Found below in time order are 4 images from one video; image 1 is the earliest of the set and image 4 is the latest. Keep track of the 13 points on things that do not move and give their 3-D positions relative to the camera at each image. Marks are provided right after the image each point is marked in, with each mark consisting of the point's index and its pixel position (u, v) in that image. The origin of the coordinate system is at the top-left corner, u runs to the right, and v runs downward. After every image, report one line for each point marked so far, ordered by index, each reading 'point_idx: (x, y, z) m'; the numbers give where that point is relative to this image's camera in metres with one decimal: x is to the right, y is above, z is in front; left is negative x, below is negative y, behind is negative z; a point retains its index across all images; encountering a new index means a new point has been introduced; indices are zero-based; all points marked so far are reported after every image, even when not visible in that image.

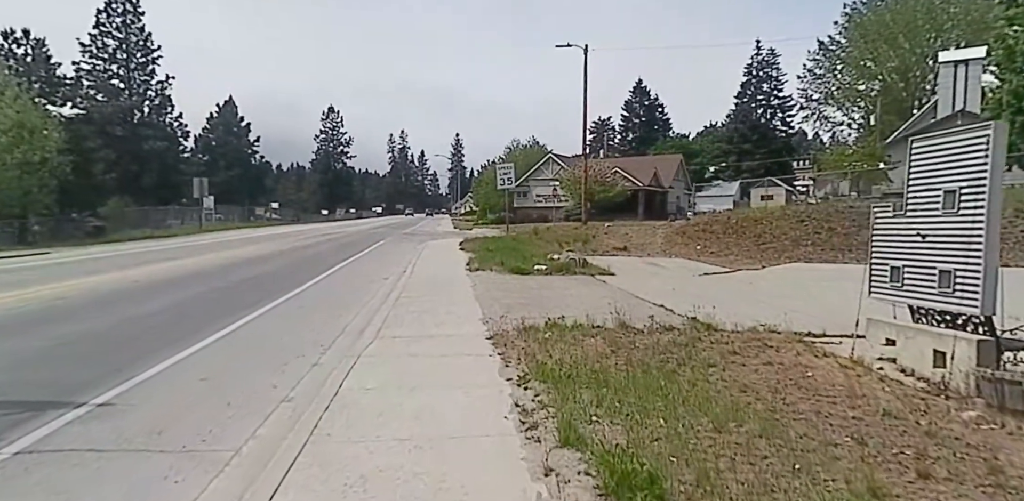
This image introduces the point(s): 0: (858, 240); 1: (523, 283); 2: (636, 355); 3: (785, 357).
0: (+12.1, +0.3, +19.2) m
1: (+0.3, -0.8, +13.0) m
2: (+1.4, -1.1, +6.1) m
3: (+3.1, -1.2, +6.3) m
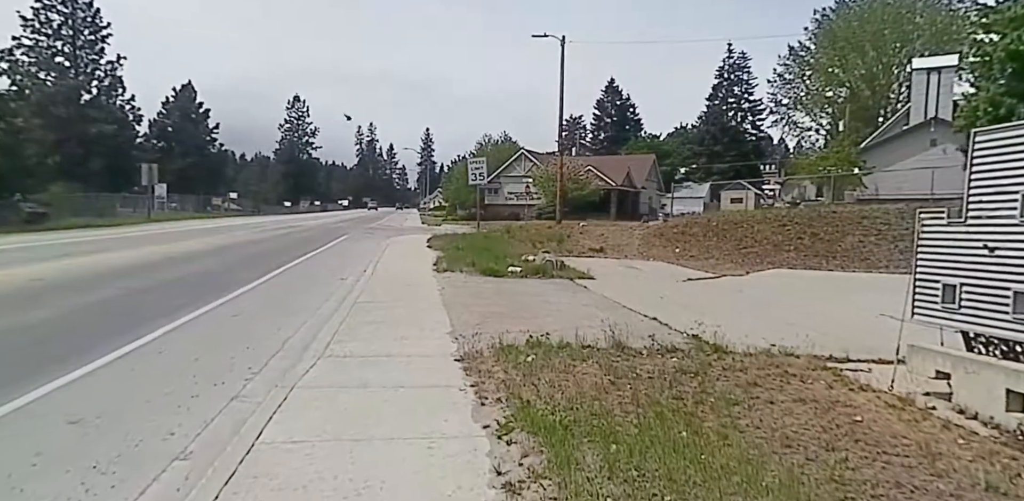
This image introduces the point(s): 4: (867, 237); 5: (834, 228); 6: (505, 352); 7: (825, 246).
0: (+11.1, +0.1, +18.7) m
1: (-0.3, -0.8, +11.7) m
2: (+1.1, -1.2, +4.9) m
3: (+2.8, -1.3, +5.2) m
4: (+12.1, +0.5, +18.8) m
5: (+11.7, +0.8, +20.0) m
6: (-0.1, -1.1, +6.1) m
7: (+10.8, +0.2, +19.1) m
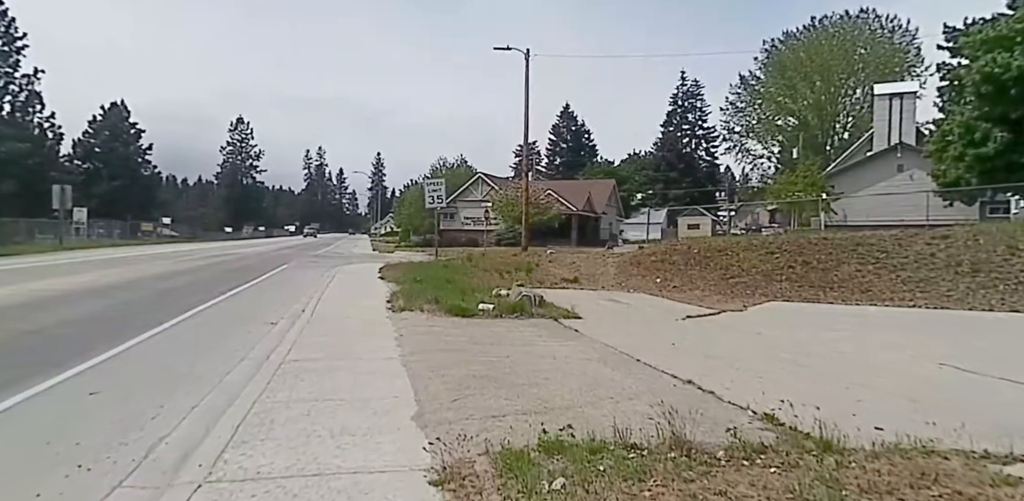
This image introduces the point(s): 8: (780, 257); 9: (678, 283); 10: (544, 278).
0: (+10.1, -0.8, +17.3) m
1: (-0.7, -1.4, +9.4) m
2: (+1.3, -1.5, +2.7) m
3: (+3.0, -1.6, +3.1) m
4: (+11.1, -0.5, +17.5) m
5: (+10.5, -0.2, +18.6) m
6: (0.0, -1.5, +3.7) m
7: (+9.7, -0.8, +17.7) m
8: (+9.3, -0.2, +19.3) m
9: (+5.6, -1.1, +18.8) m
10: (+1.1, -0.9, +19.5) m
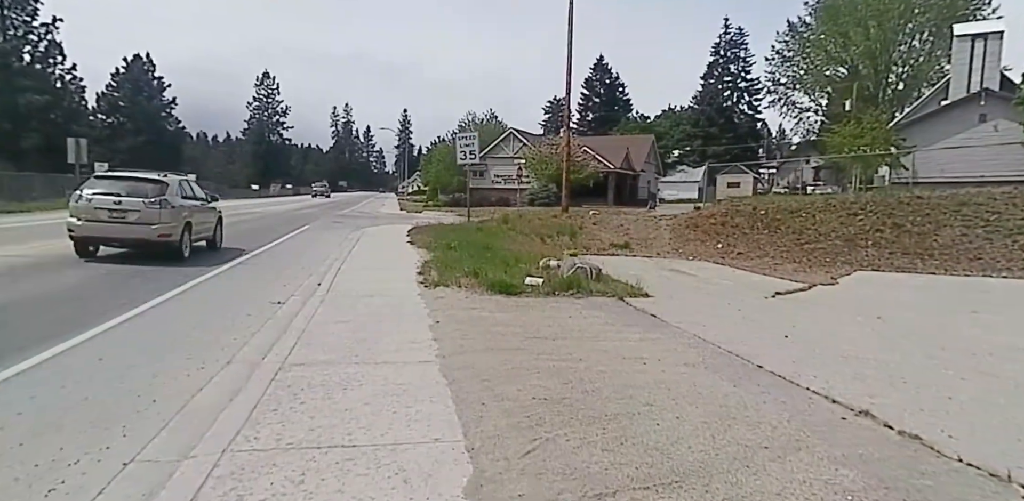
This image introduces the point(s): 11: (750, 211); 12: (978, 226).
0: (+11.3, +0.2, +14.7) m
1: (+0.2, -0.9, +7.4) m
2: (+1.9, -1.6, +0.6) m
3: (+3.5, -1.6, +1.0) m
4: (+12.3, +0.5, +14.9) m
5: (+11.8, +0.9, +16.0) m
6: (+0.6, -1.4, +1.8) m
7: (+11.0, +0.2, +15.2) m
8: (+10.6, +0.9, +16.7) m
9: (+6.9, 0.0, +16.5) m
10: (+2.5, +0.3, +17.4) m
11: (+8.1, +1.3, +19.0) m
12: (+12.5, +0.6, +15.0) m
